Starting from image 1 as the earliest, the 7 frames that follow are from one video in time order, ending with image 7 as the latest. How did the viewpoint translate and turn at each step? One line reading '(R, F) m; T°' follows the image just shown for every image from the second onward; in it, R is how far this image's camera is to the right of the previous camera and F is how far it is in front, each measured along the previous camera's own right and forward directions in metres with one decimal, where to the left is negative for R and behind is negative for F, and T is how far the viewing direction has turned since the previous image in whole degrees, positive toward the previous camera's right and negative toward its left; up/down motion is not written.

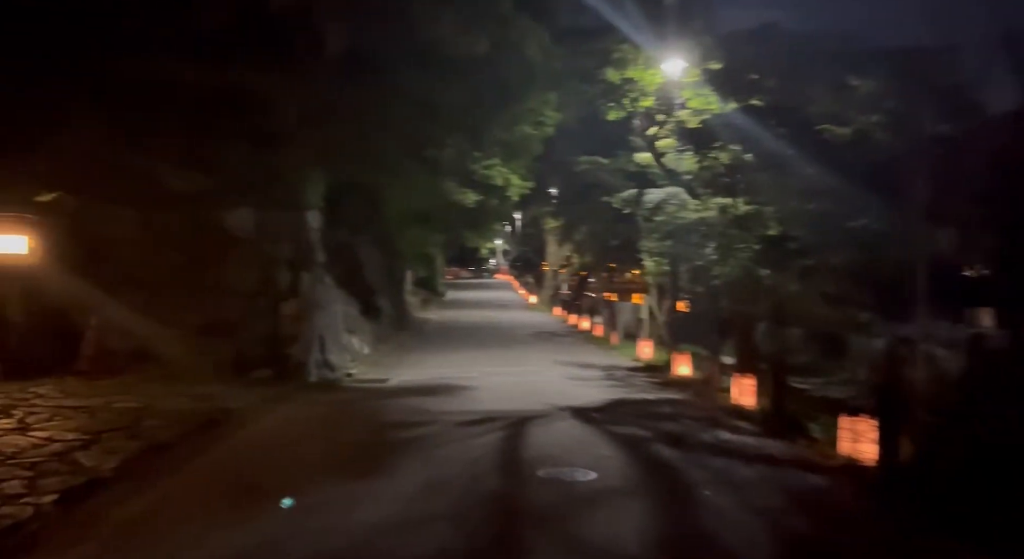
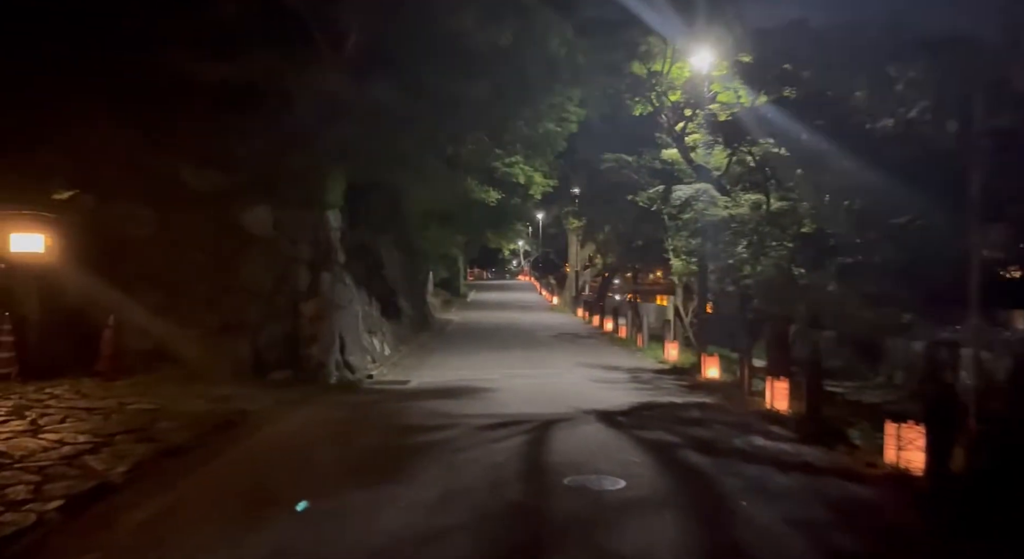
(0.0, +0.3) m; -2°
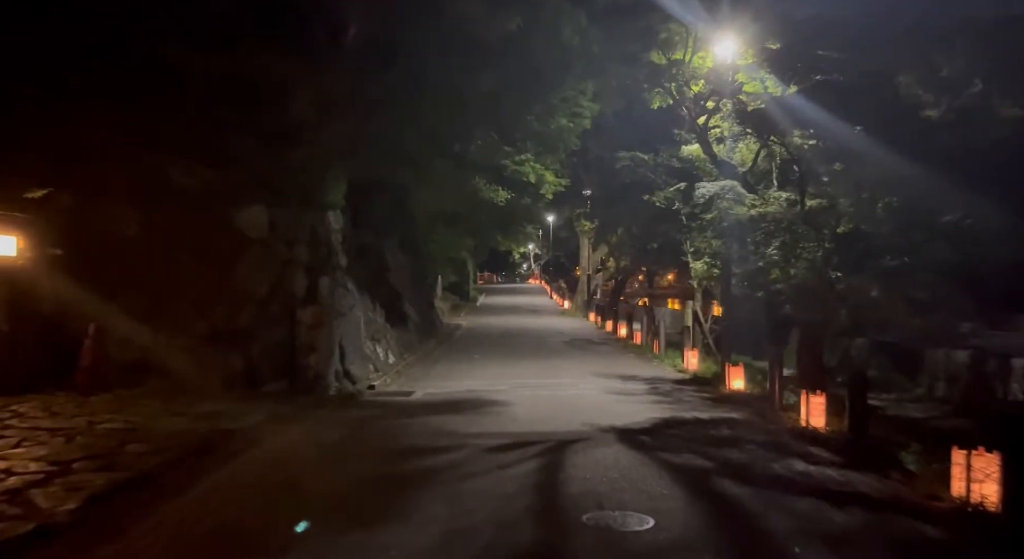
(0.0, +0.9) m; -1°
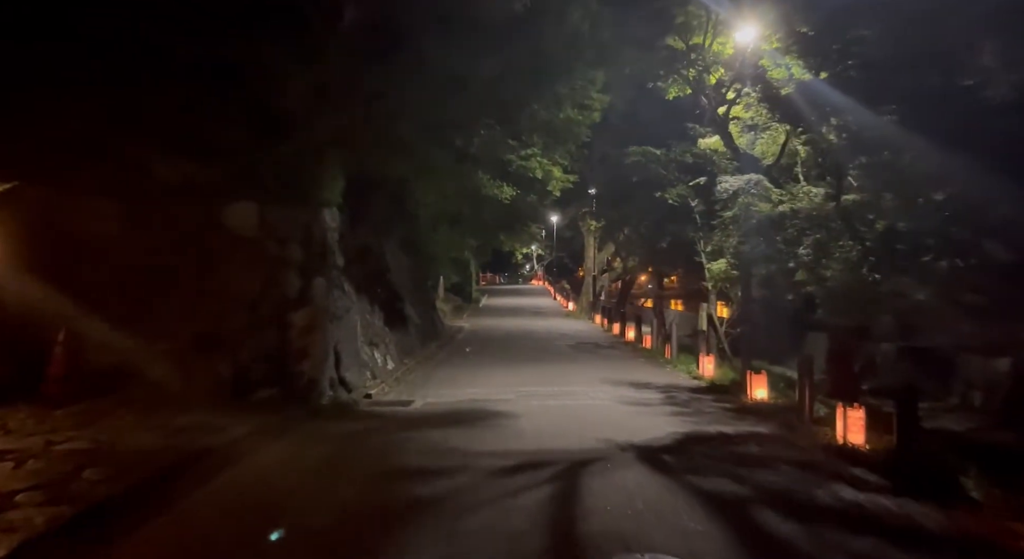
(-0.1, +0.9) m; 0°
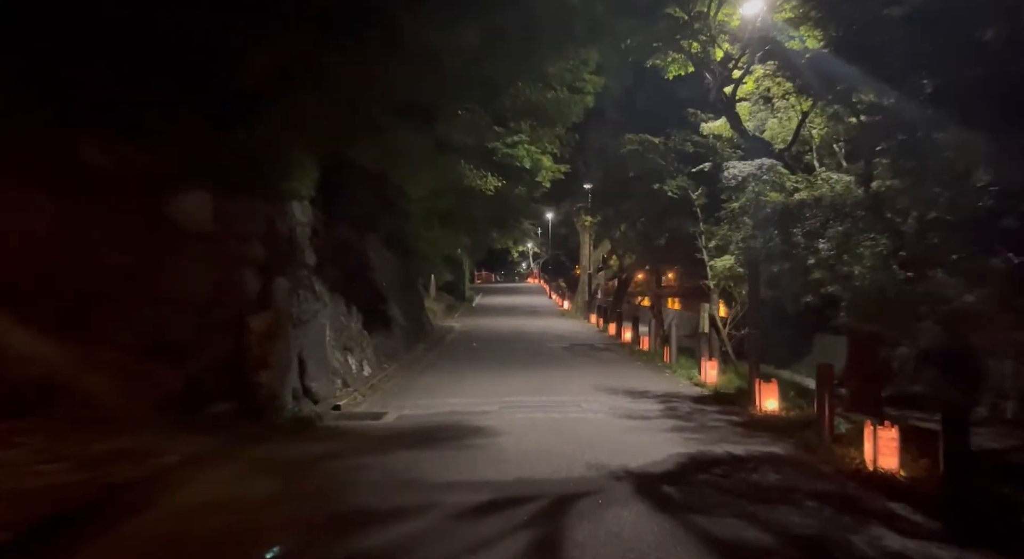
(+0.2, +1.3) m; 0°
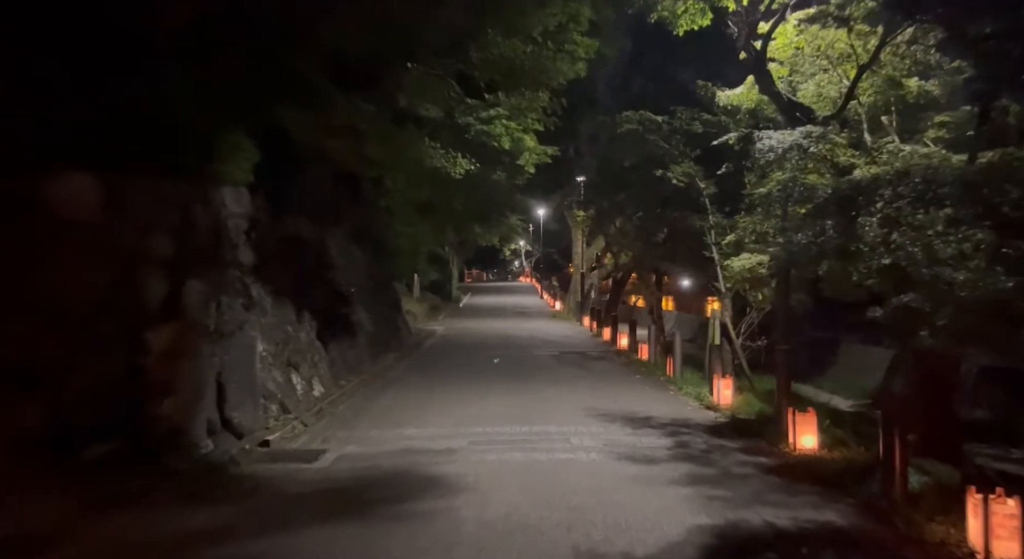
(+0.3, +2.5) m; 0°
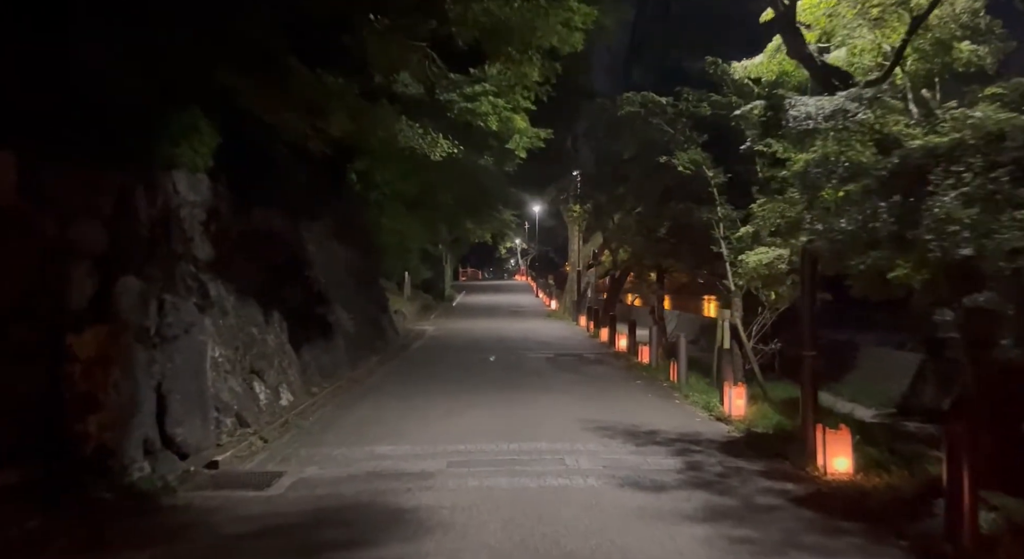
(+0.1, +1.3) m; 0°
